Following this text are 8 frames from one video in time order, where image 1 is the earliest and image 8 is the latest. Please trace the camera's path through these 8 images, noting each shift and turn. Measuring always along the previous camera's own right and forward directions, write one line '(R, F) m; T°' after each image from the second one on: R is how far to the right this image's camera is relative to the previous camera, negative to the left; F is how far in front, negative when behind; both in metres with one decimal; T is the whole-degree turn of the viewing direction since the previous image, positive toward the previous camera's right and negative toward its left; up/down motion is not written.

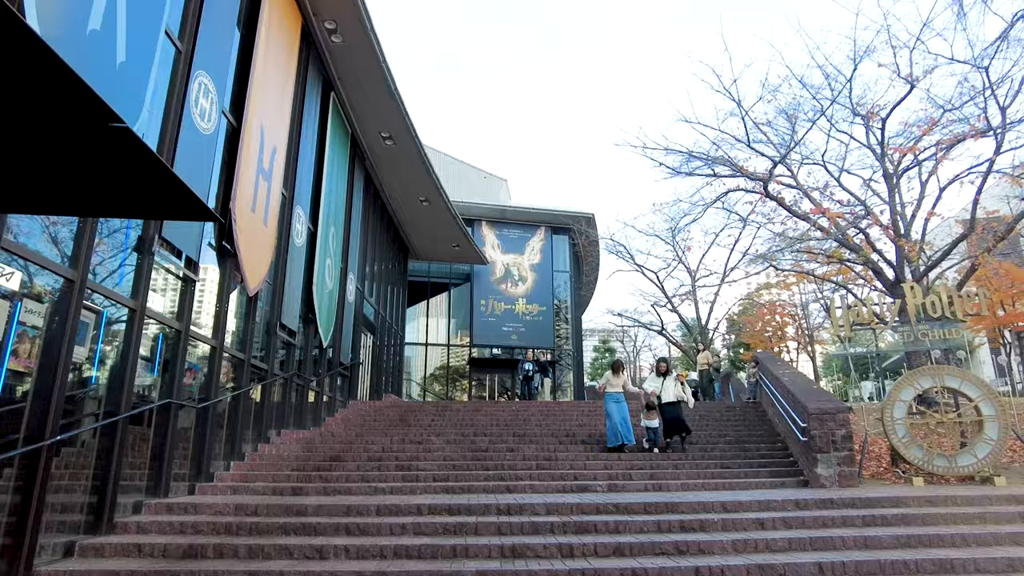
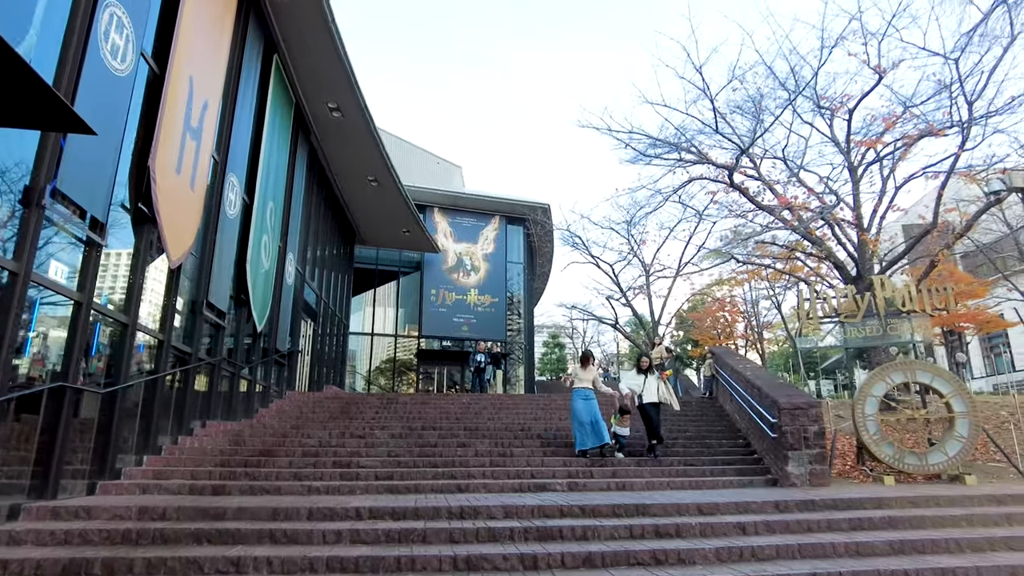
(-0.1, +0.7) m; +4°
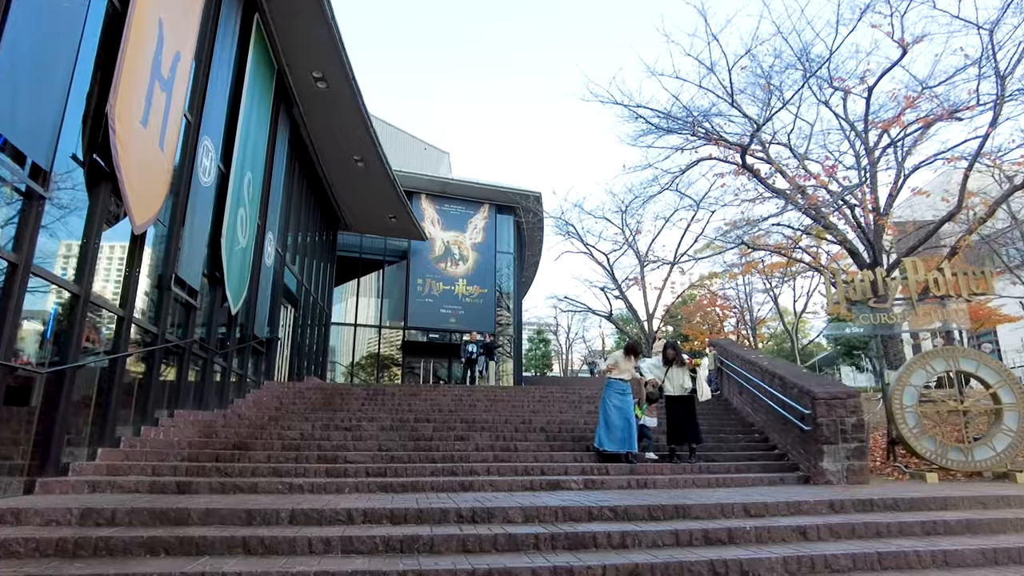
(-0.3, +0.8) m; +2°
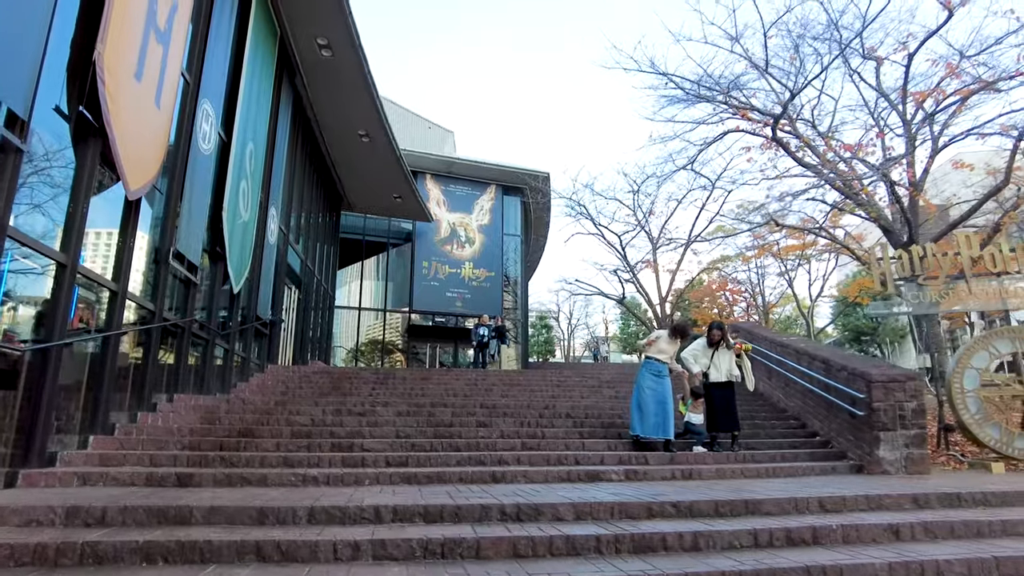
(-0.3, +0.6) m; 0°
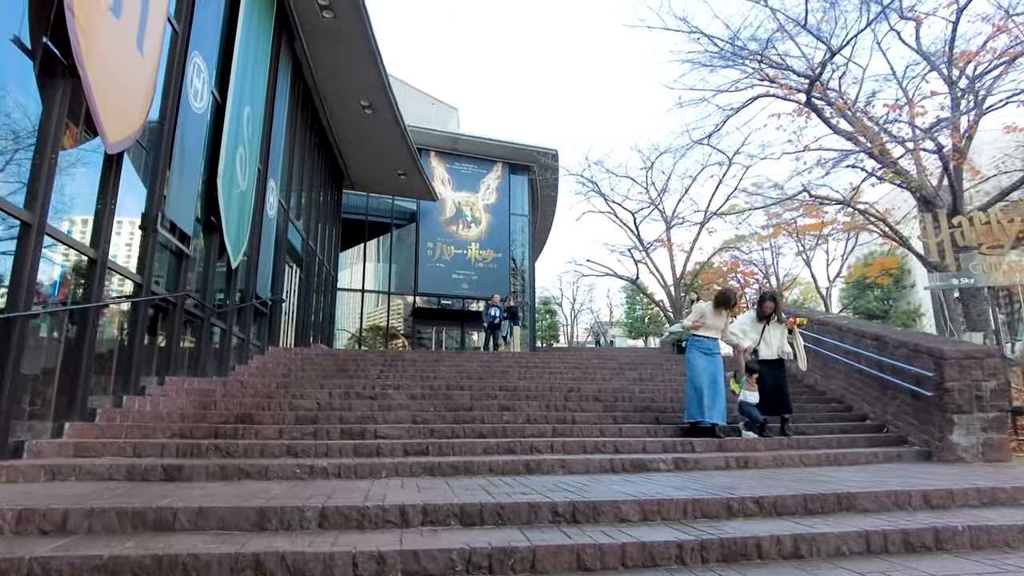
(-0.3, +0.7) m; 0°
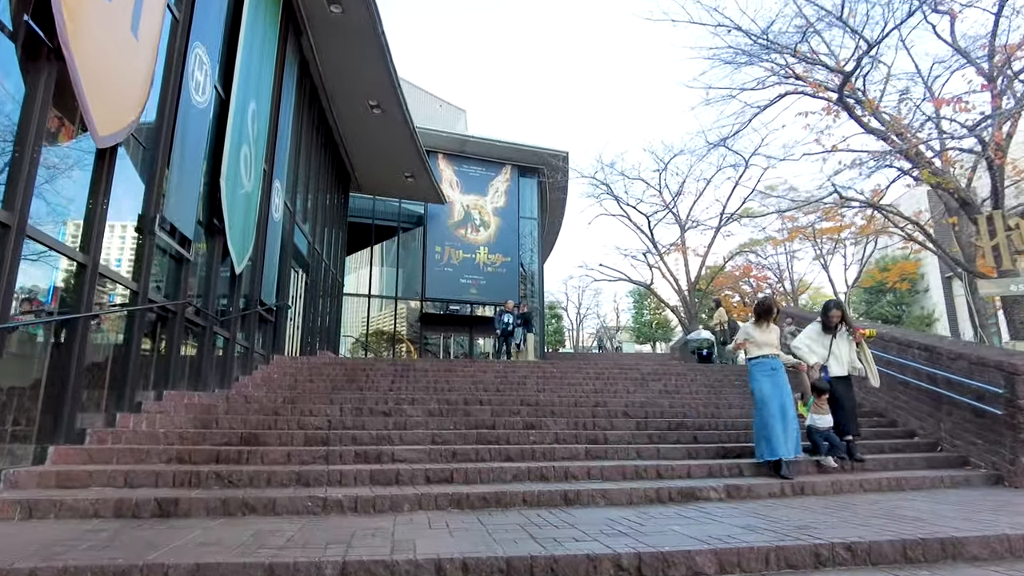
(-0.2, +0.5) m; 0°
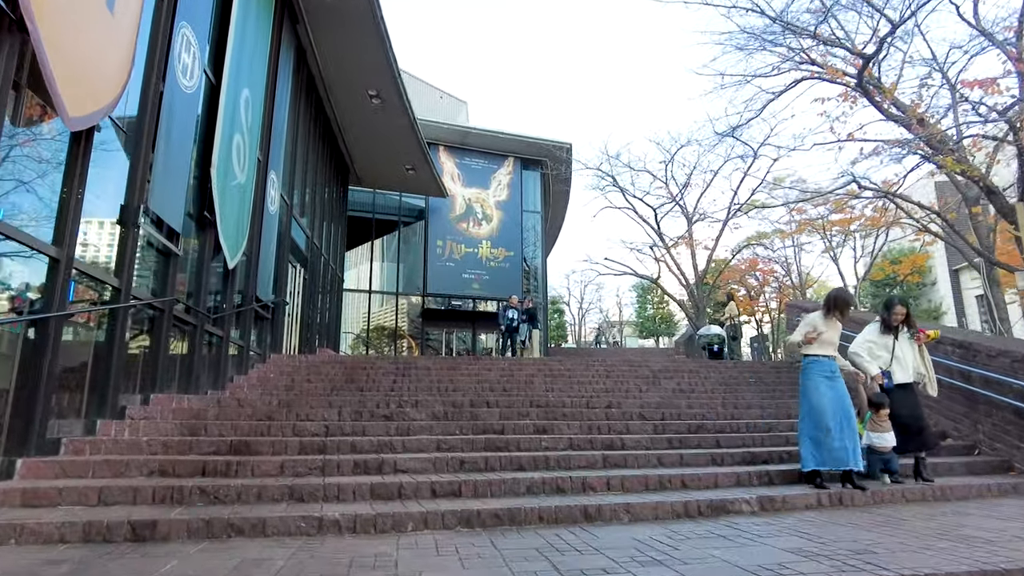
(-0.1, +0.4) m; 0°
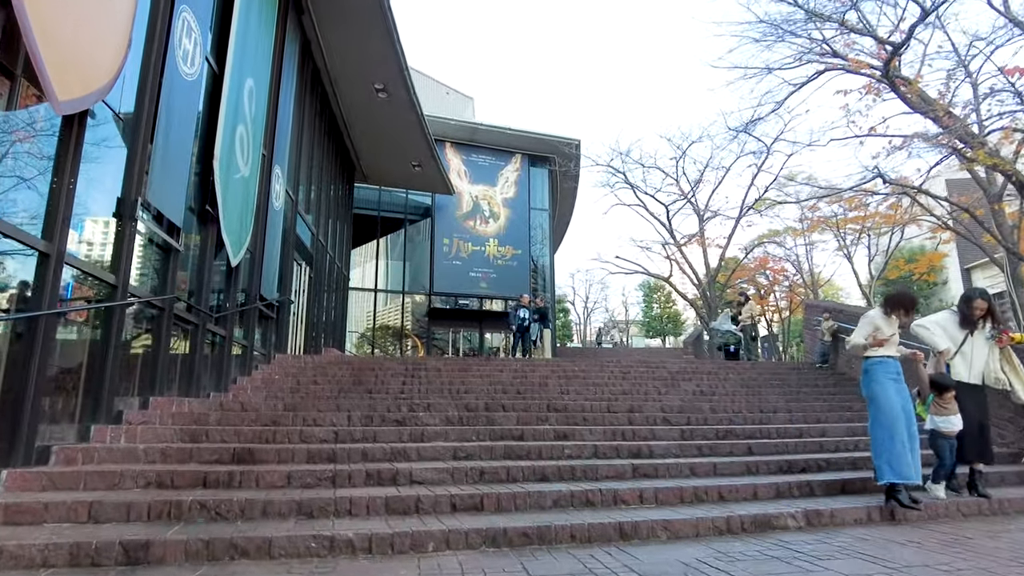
(-0.1, +0.3) m; 0°
